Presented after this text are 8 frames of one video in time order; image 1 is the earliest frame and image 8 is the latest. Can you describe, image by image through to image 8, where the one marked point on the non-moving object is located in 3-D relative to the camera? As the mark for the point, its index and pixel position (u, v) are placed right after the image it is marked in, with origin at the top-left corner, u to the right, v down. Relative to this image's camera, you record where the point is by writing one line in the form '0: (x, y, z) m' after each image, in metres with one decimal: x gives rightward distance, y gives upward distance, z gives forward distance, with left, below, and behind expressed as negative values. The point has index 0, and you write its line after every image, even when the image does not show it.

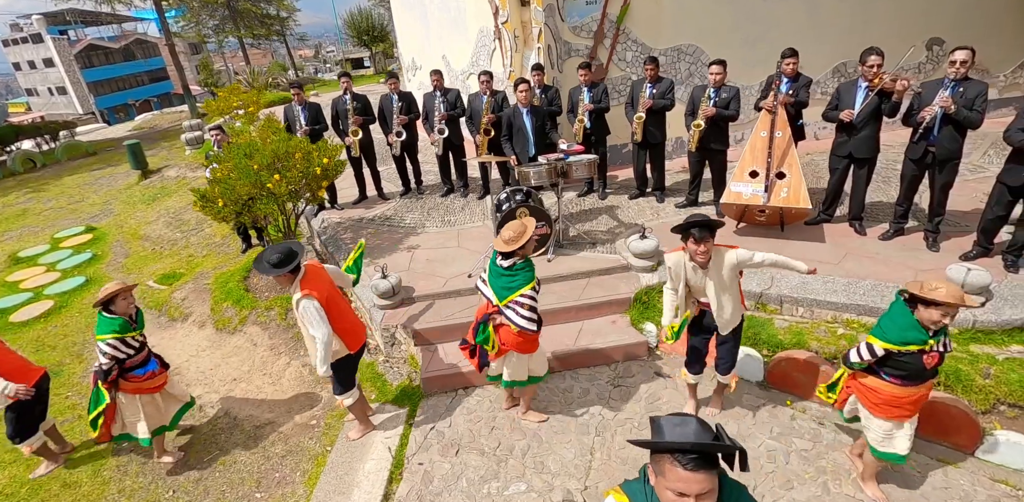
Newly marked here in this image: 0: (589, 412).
0: (+0.7, -1.4, +4.2) m
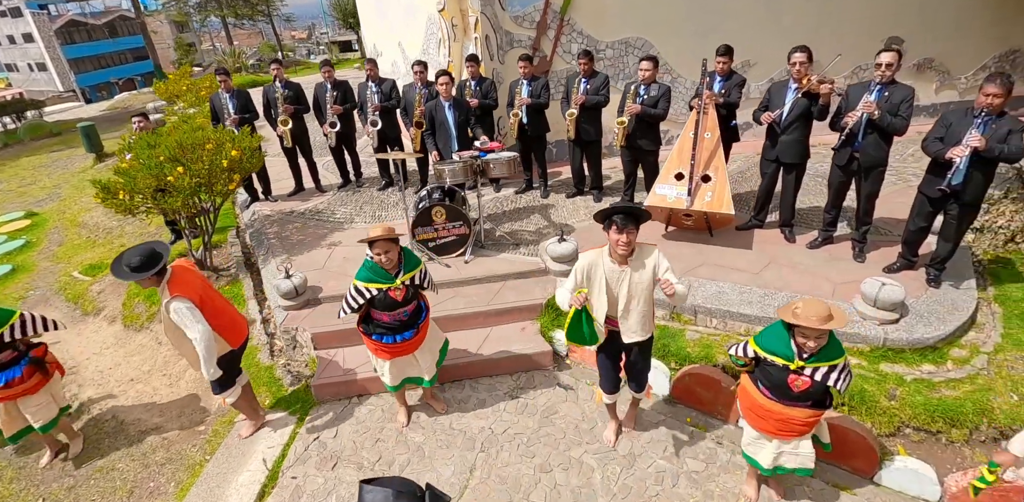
0: (-0.3, -1.5, +4.0) m
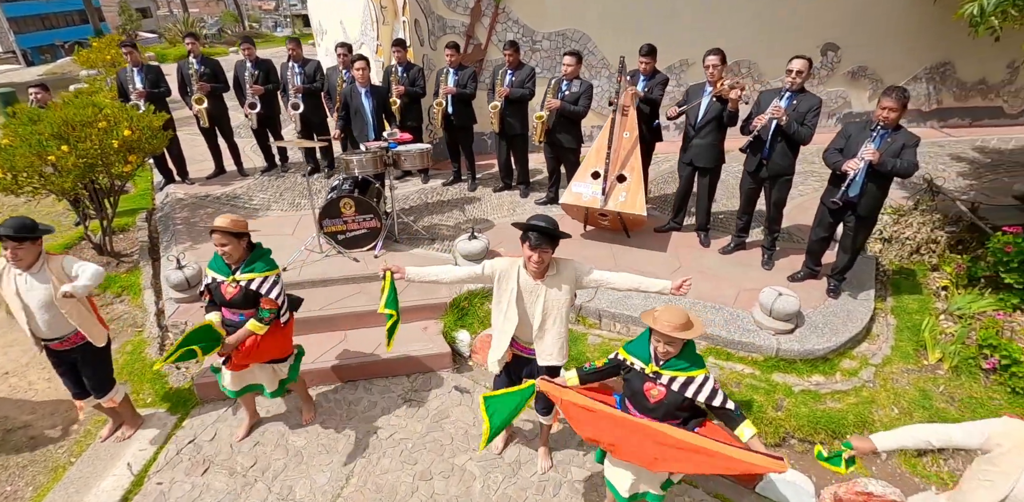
0: (-1.2, -1.5, +3.9) m
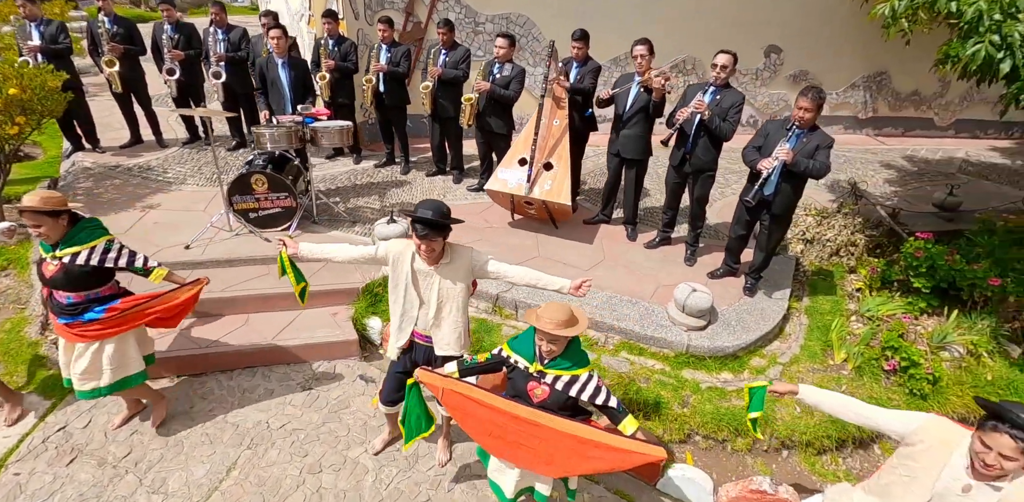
0: (-2.0, -1.3, +3.7) m
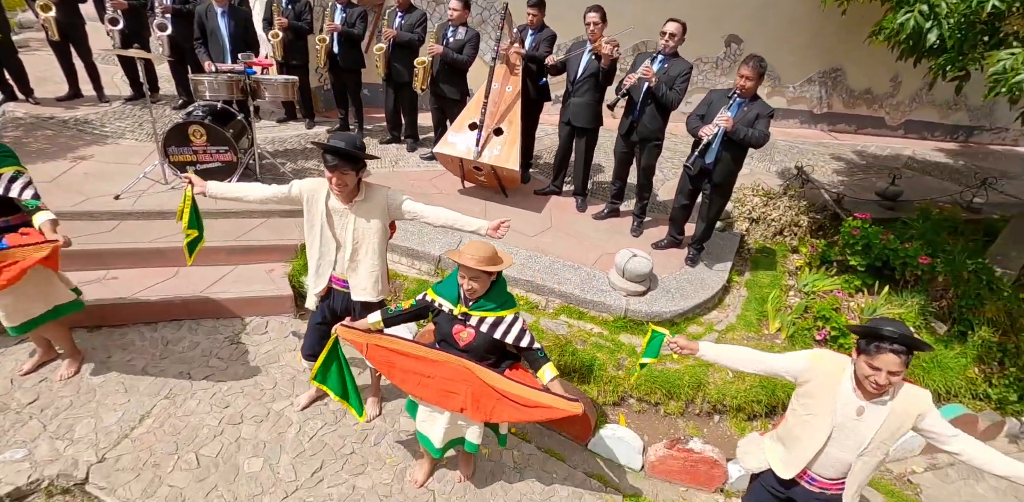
0: (-2.5, -0.9, +3.5) m
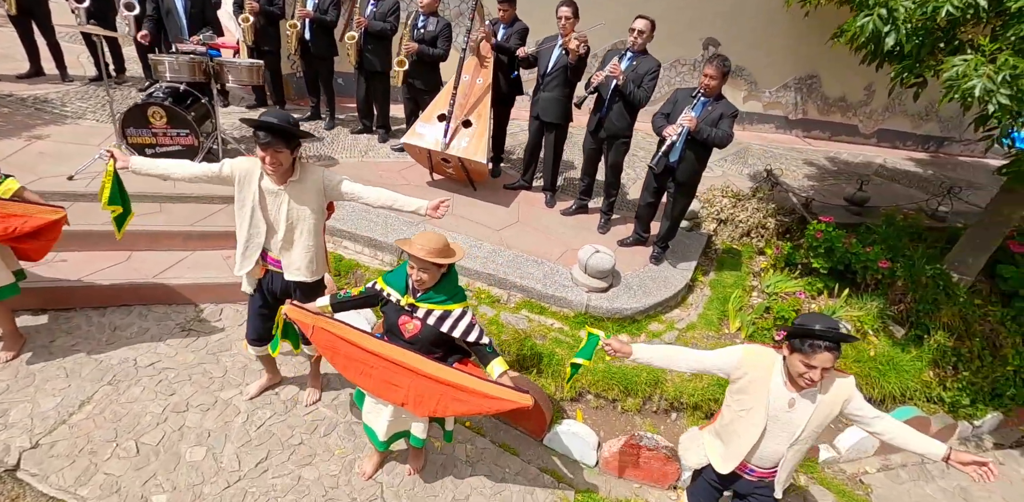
0: (-2.8, -0.8, +3.4) m
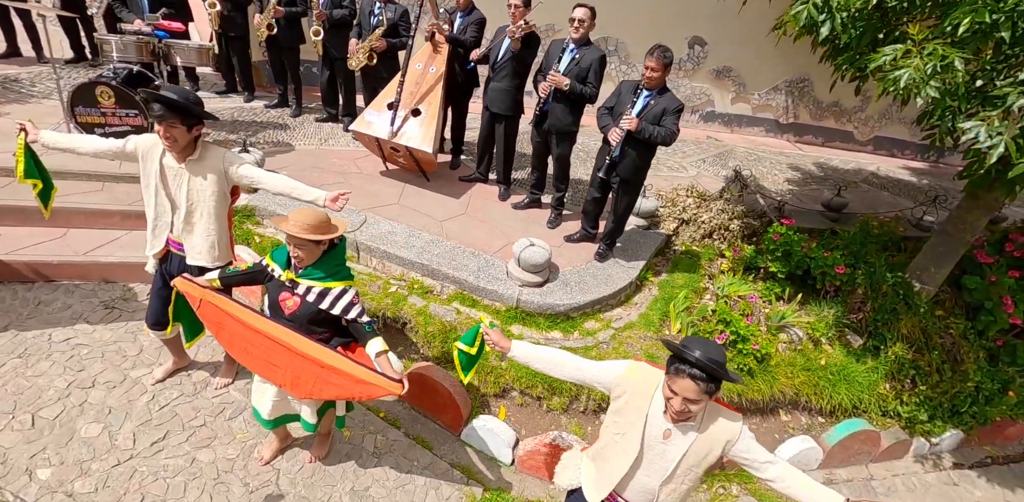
0: (-3.4, -0.6, +3.4) m
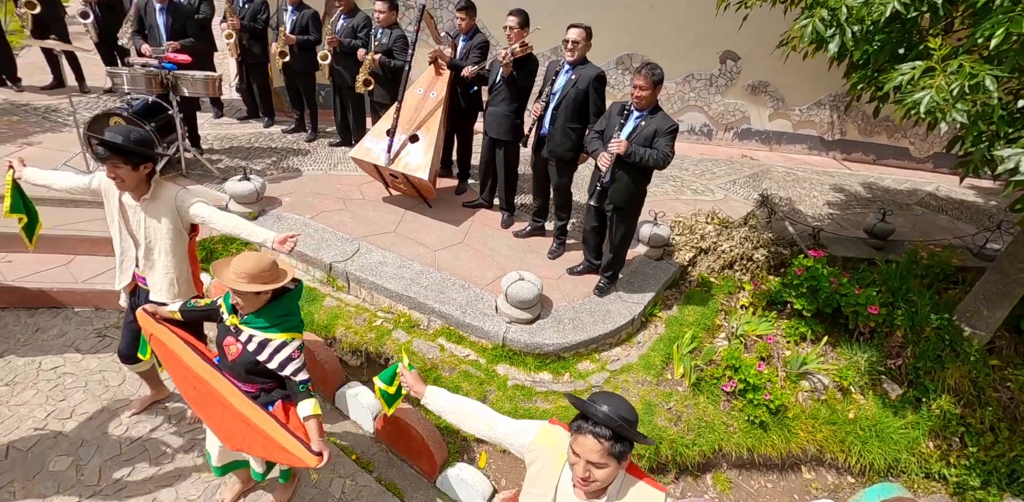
0: (-3.6, -0.8, +3.5) m
